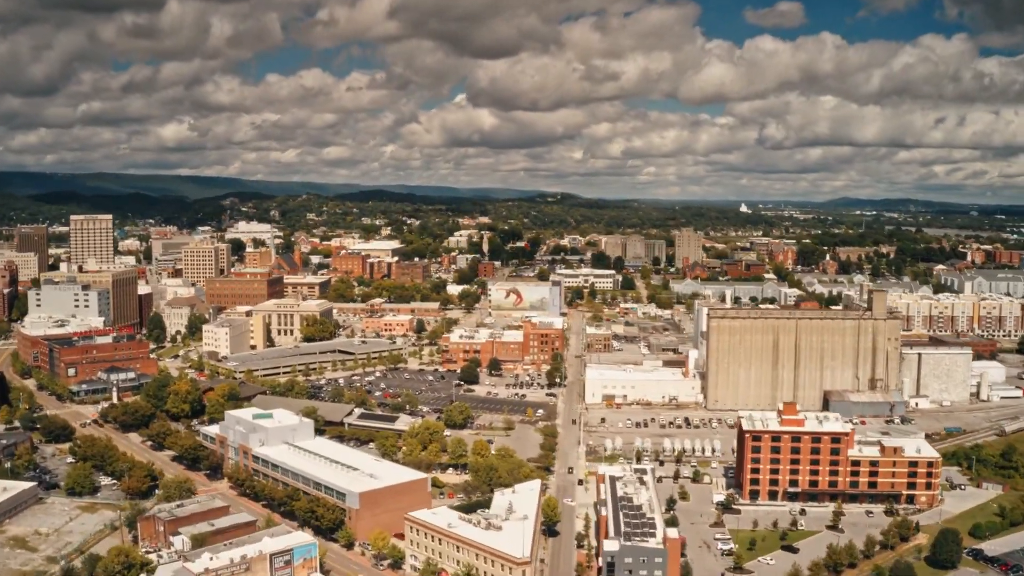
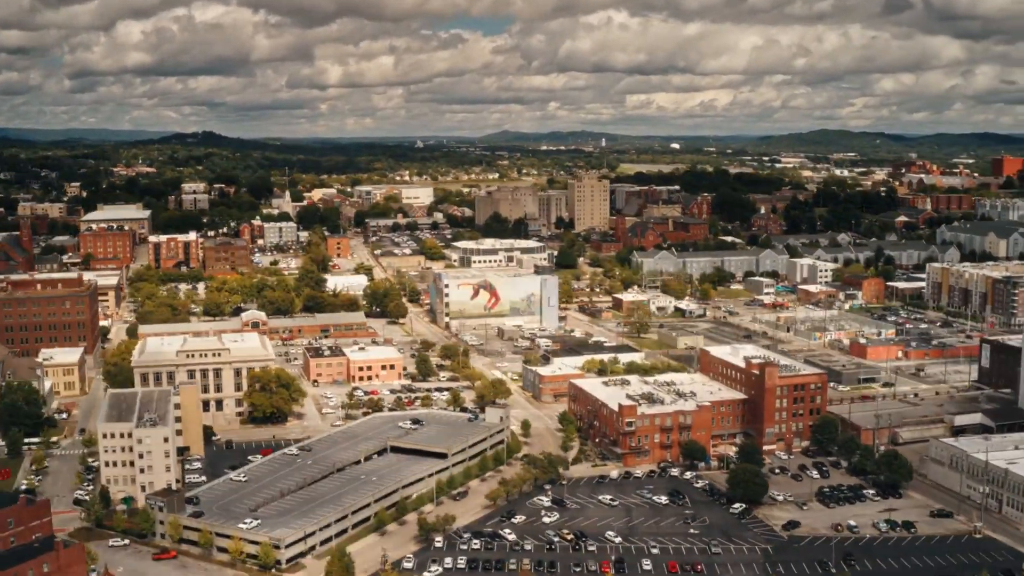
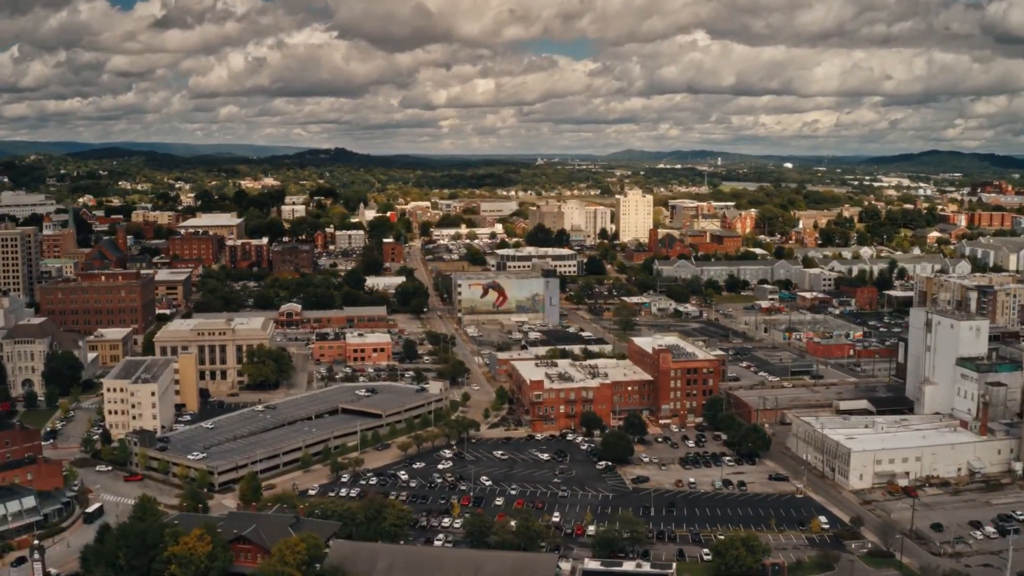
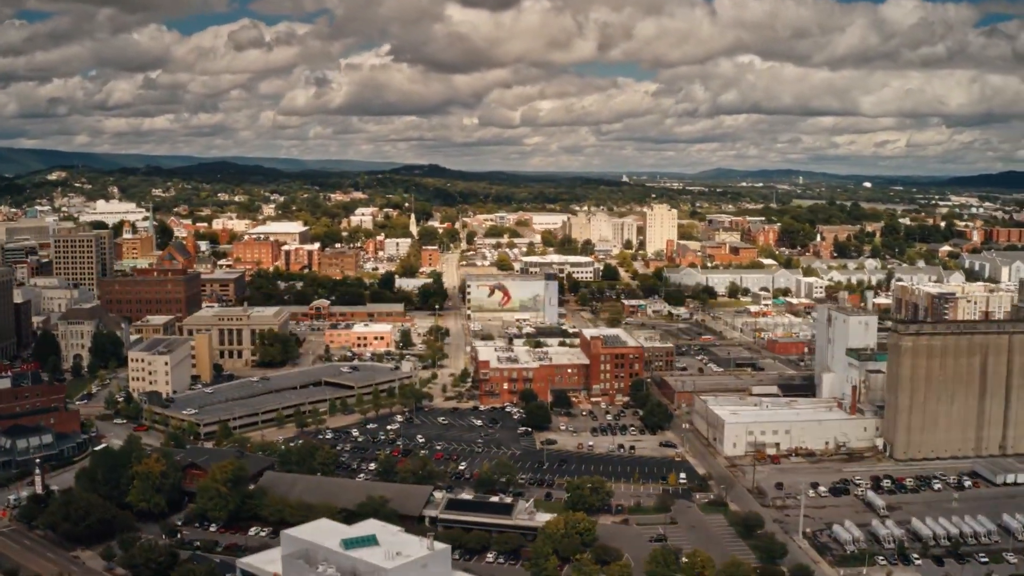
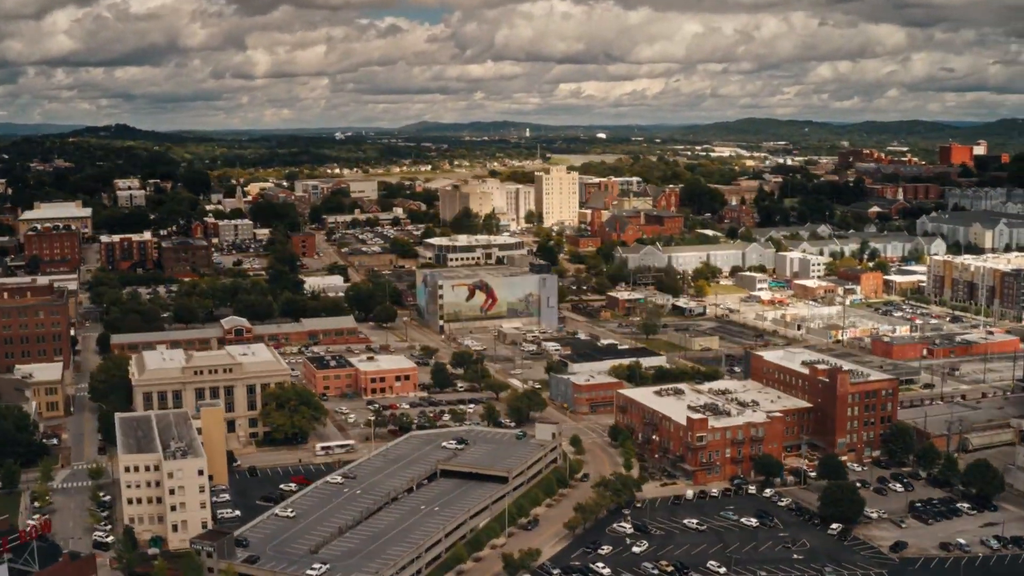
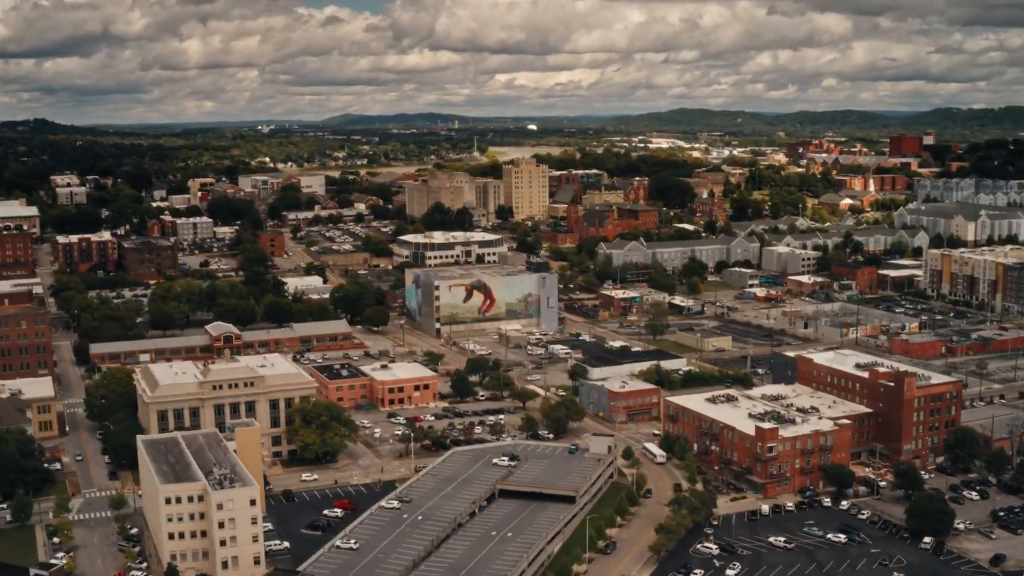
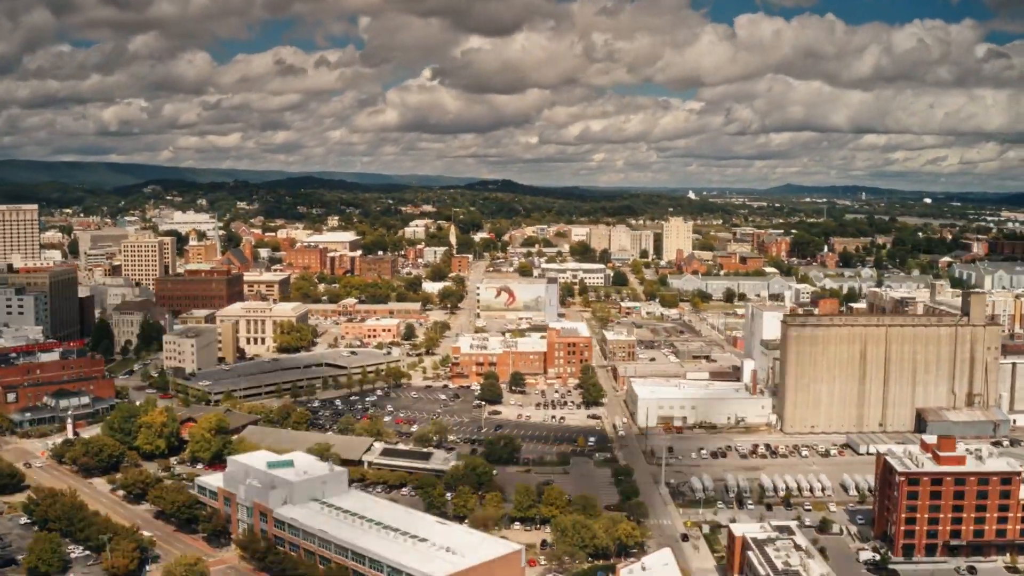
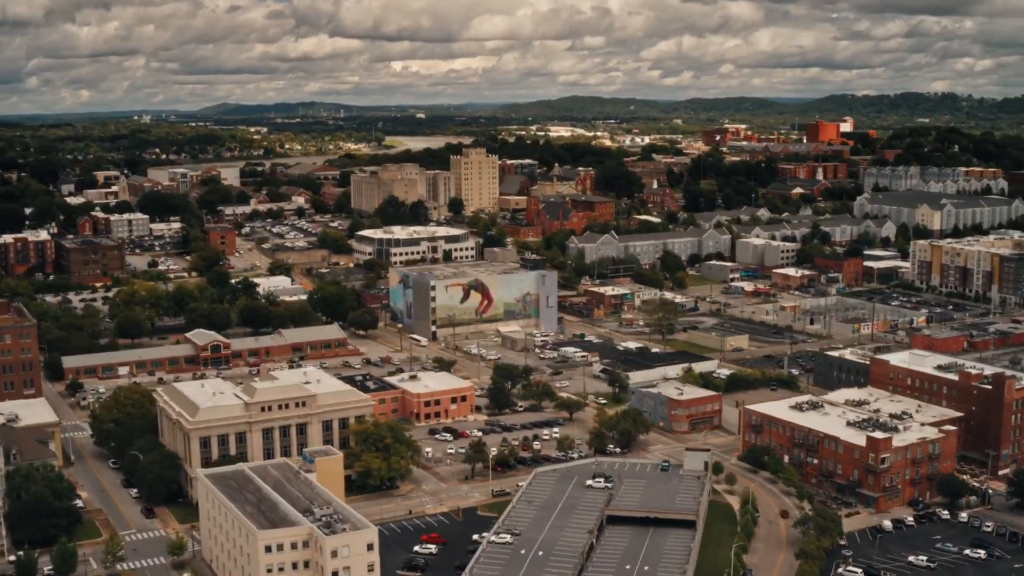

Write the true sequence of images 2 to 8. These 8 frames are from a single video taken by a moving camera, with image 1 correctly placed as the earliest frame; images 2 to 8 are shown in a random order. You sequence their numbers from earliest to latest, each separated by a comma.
7, 4, 3, 2, 5, 6, 8
